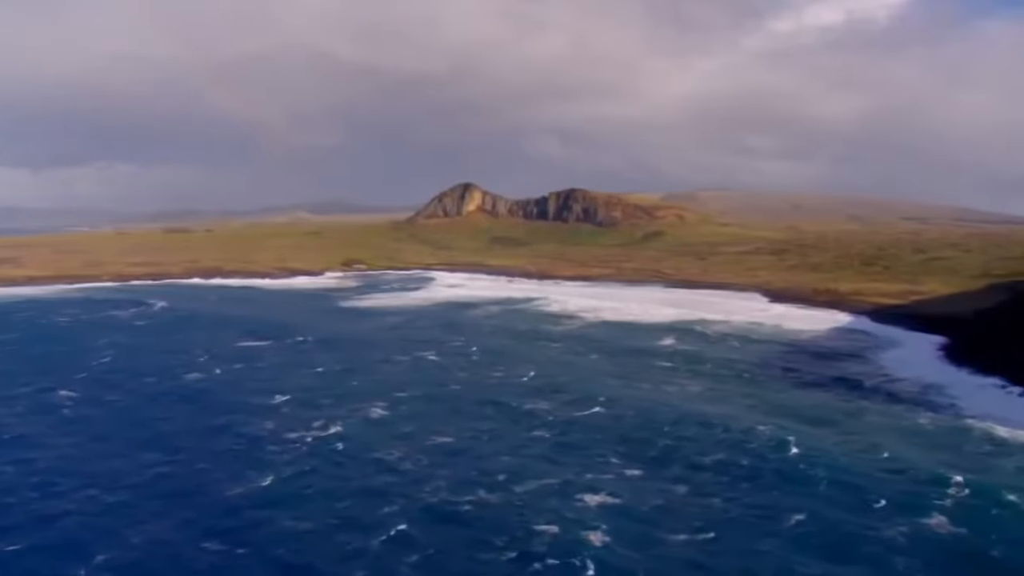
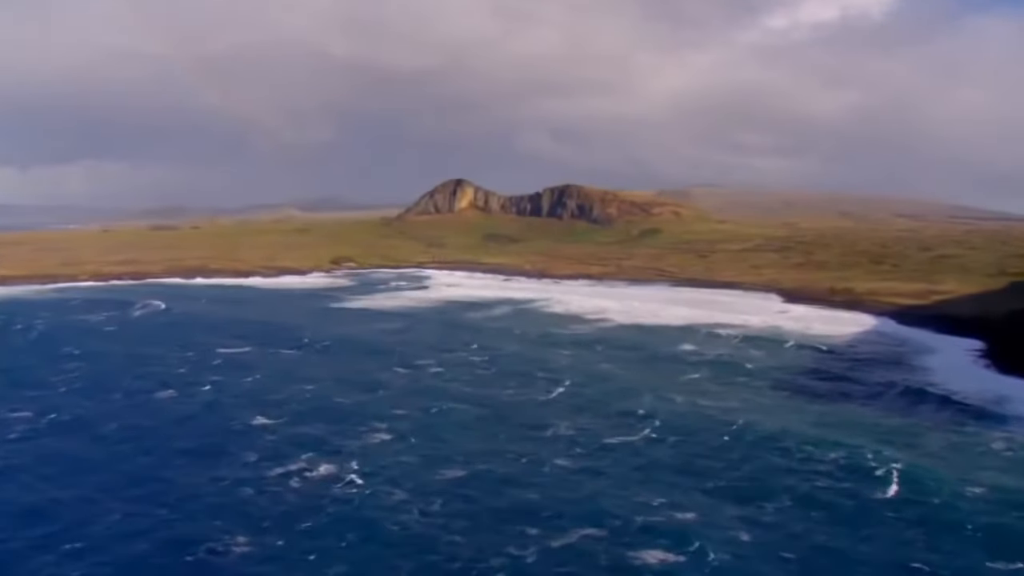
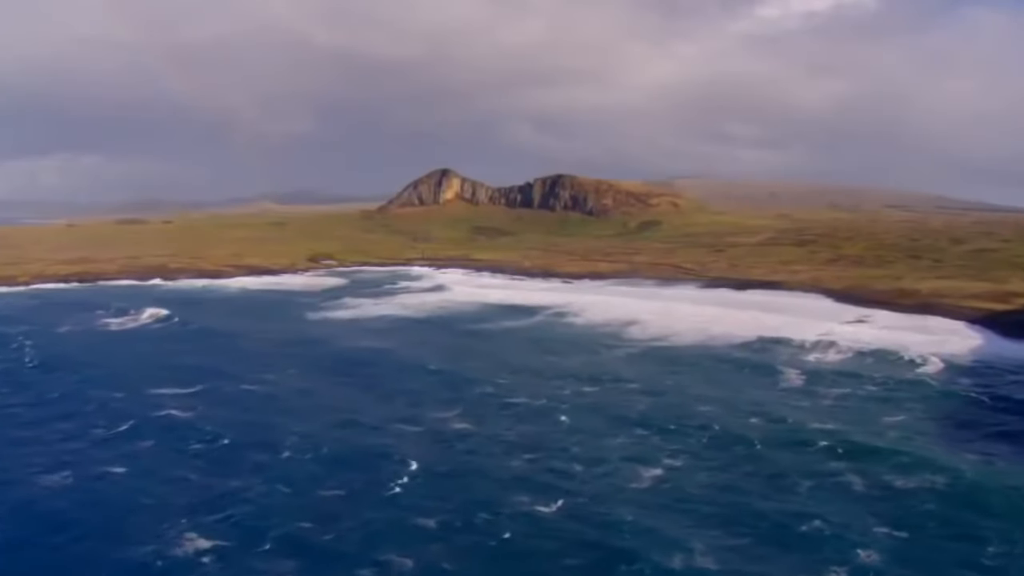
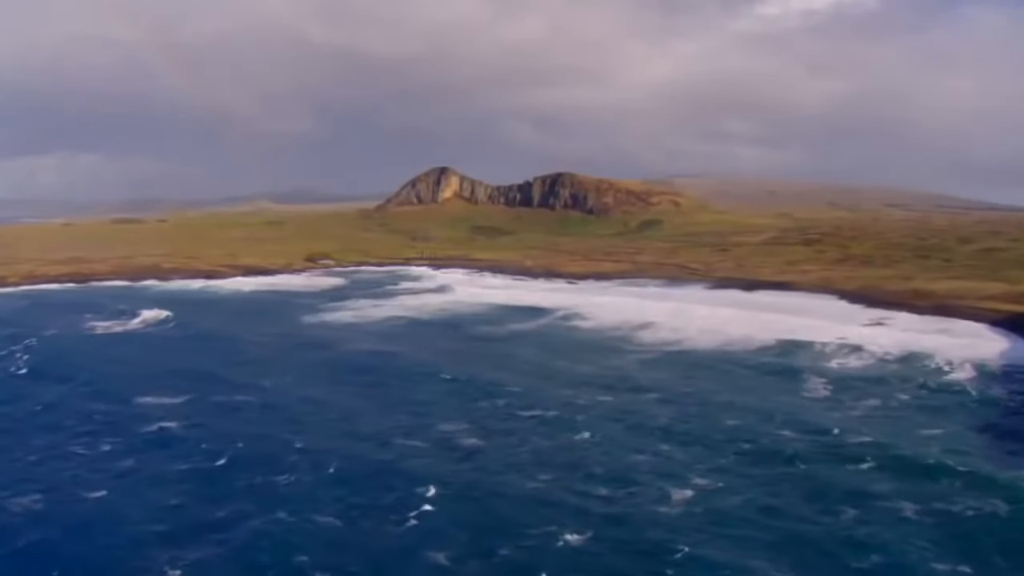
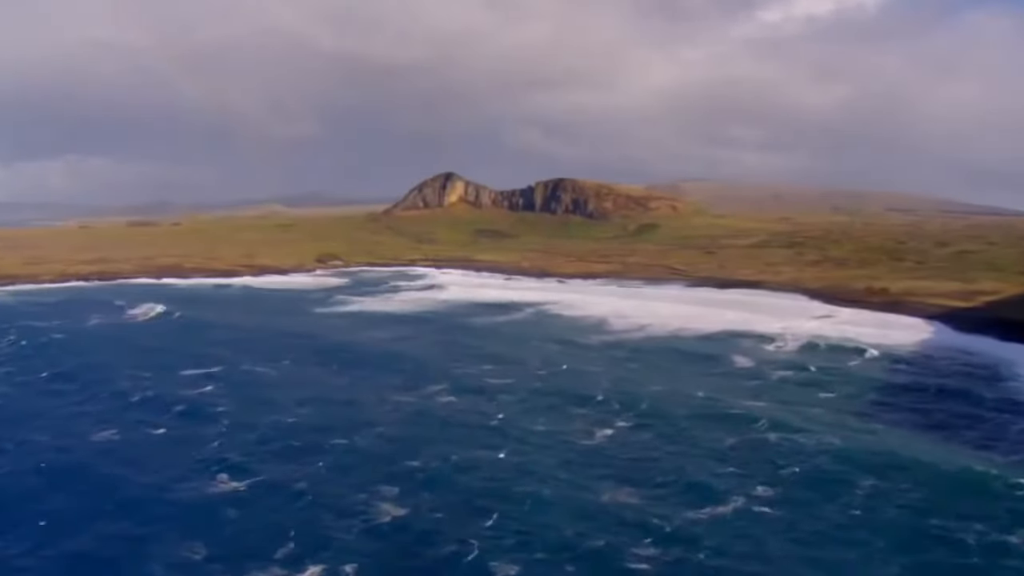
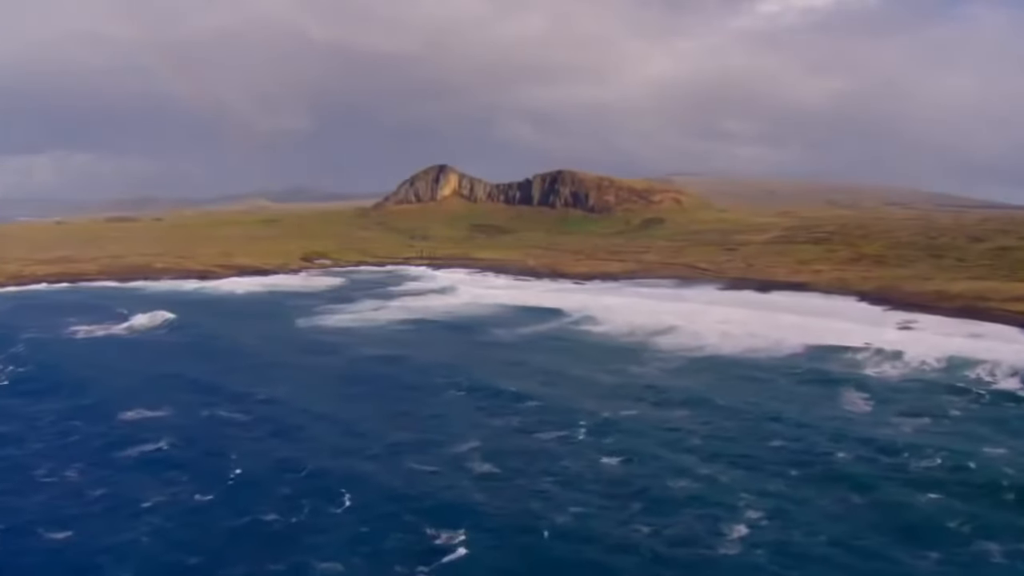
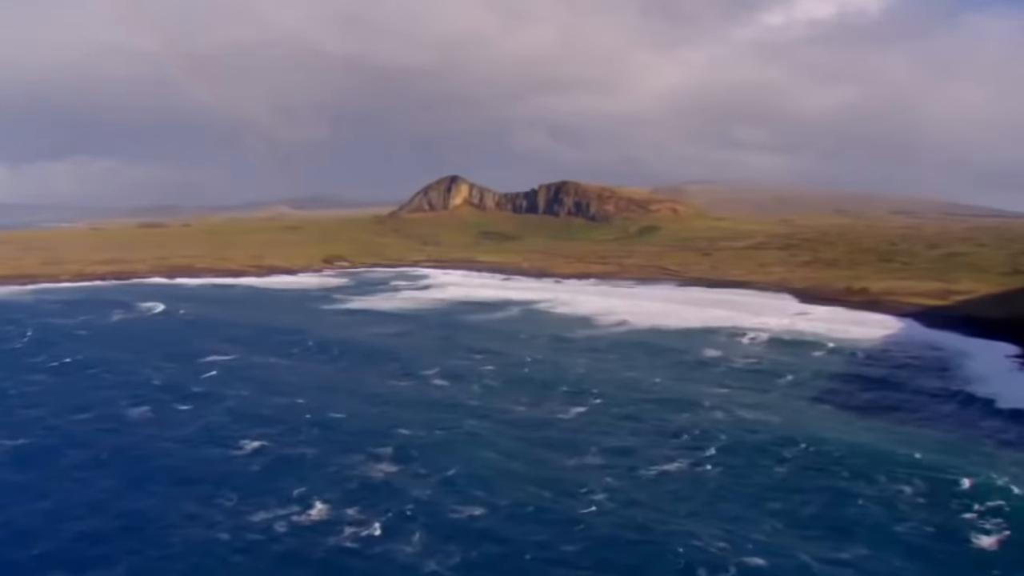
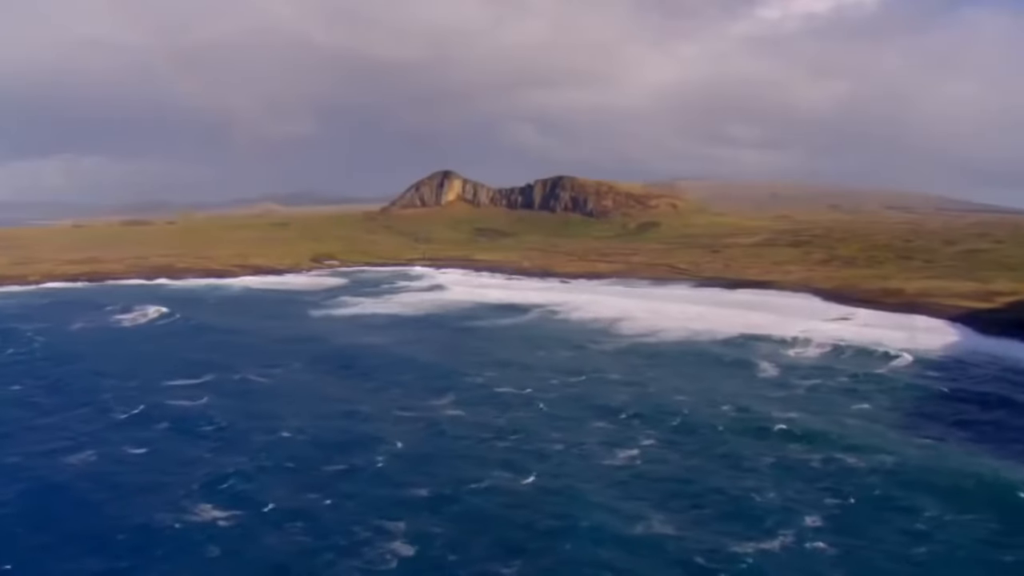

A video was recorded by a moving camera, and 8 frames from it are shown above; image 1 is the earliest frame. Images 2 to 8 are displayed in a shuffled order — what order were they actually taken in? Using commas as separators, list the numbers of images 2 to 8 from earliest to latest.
2, 7, 5, 8, 3, 4, 6
